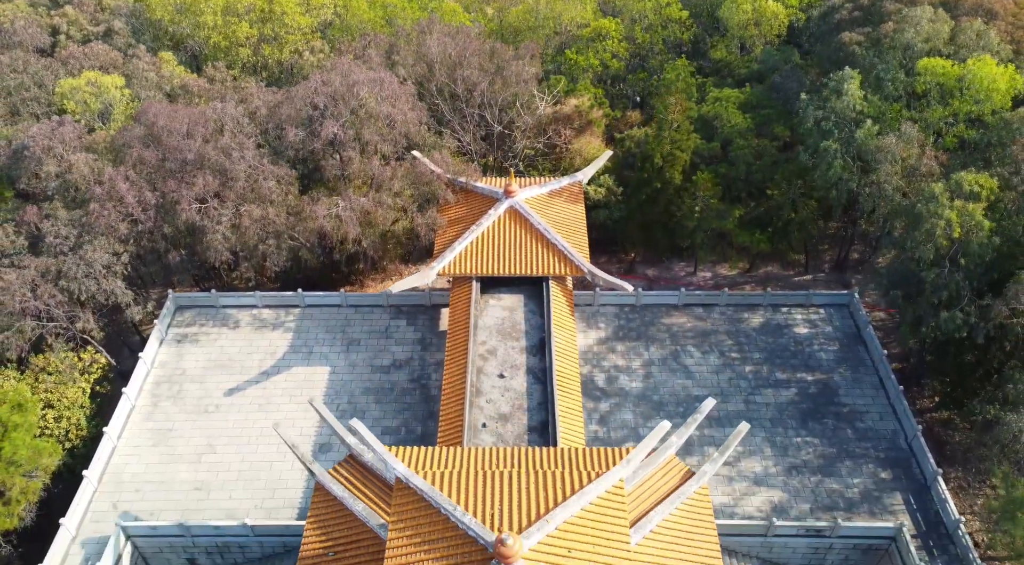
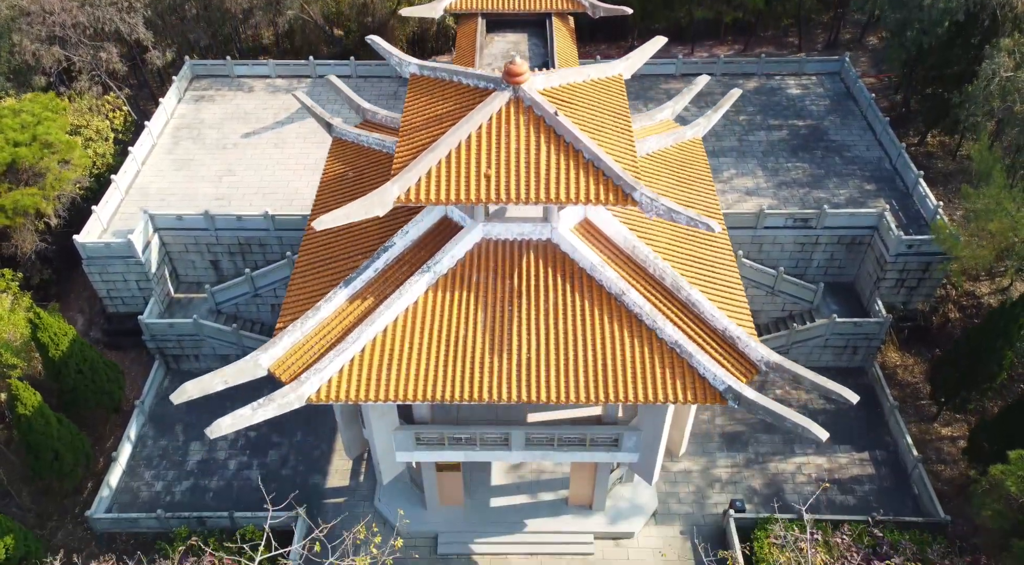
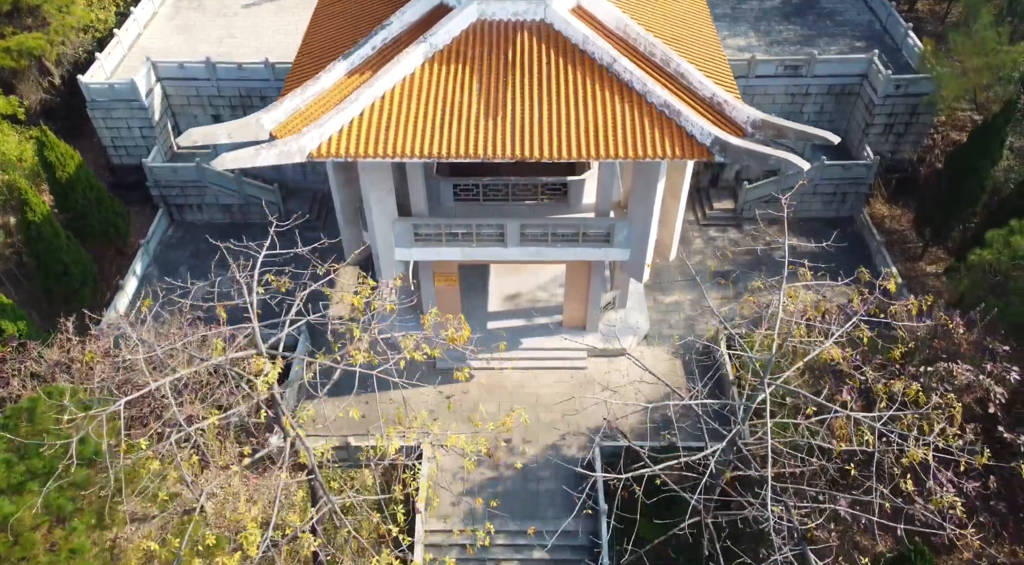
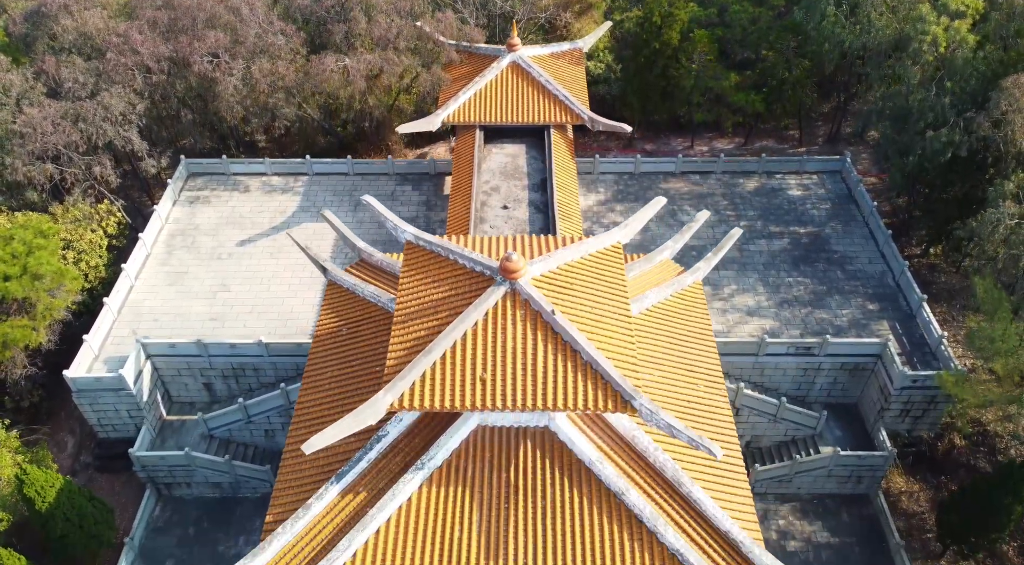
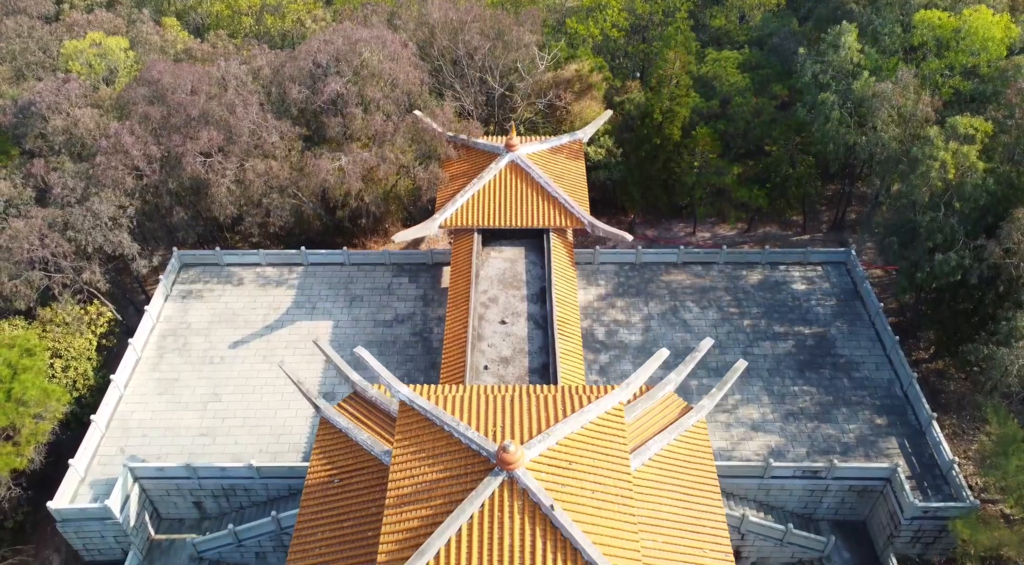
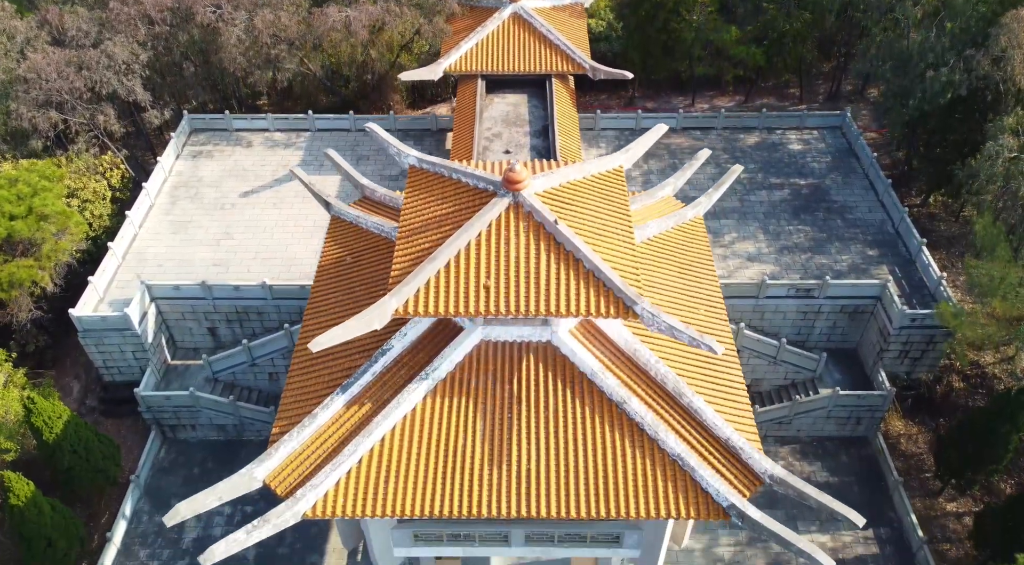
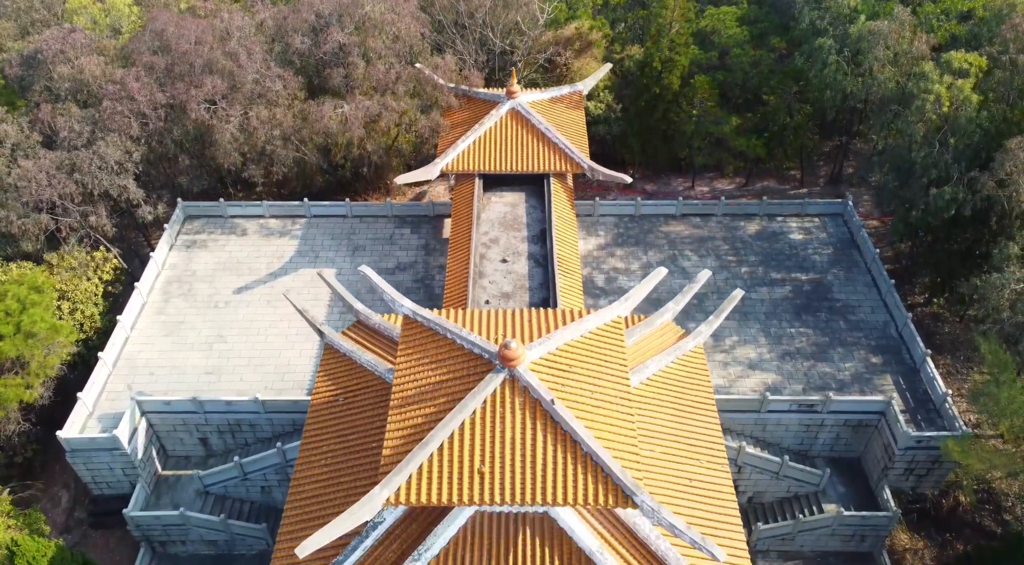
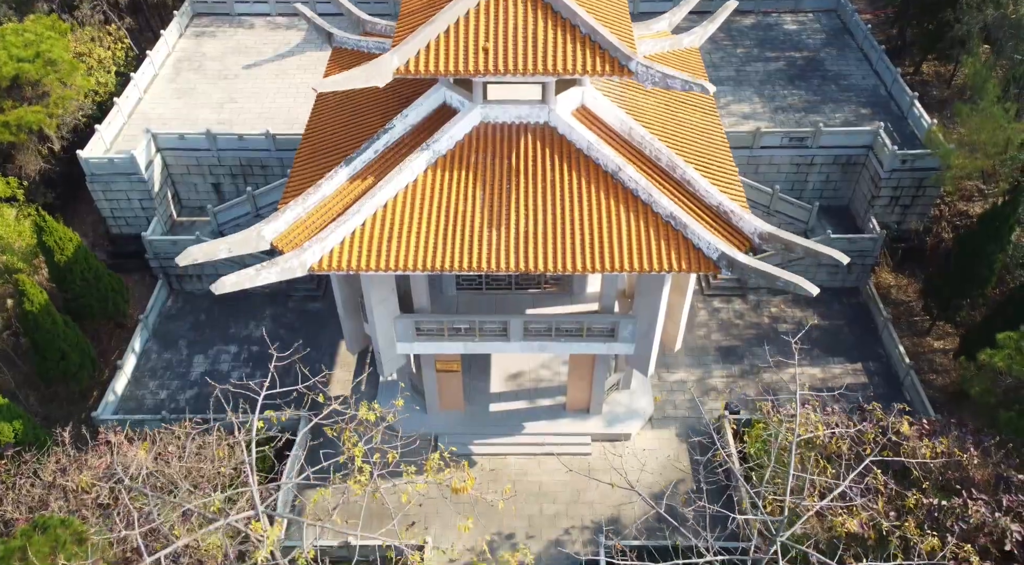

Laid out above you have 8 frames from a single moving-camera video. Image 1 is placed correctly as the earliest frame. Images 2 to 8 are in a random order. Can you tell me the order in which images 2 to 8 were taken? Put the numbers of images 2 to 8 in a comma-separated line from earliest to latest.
5, 7, 4, 6, 2, 8, 3
